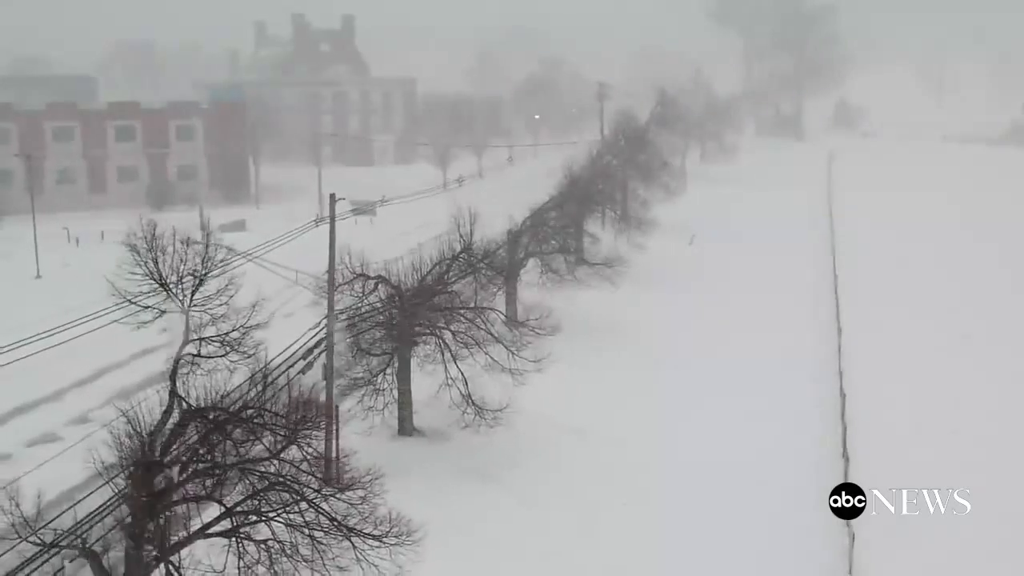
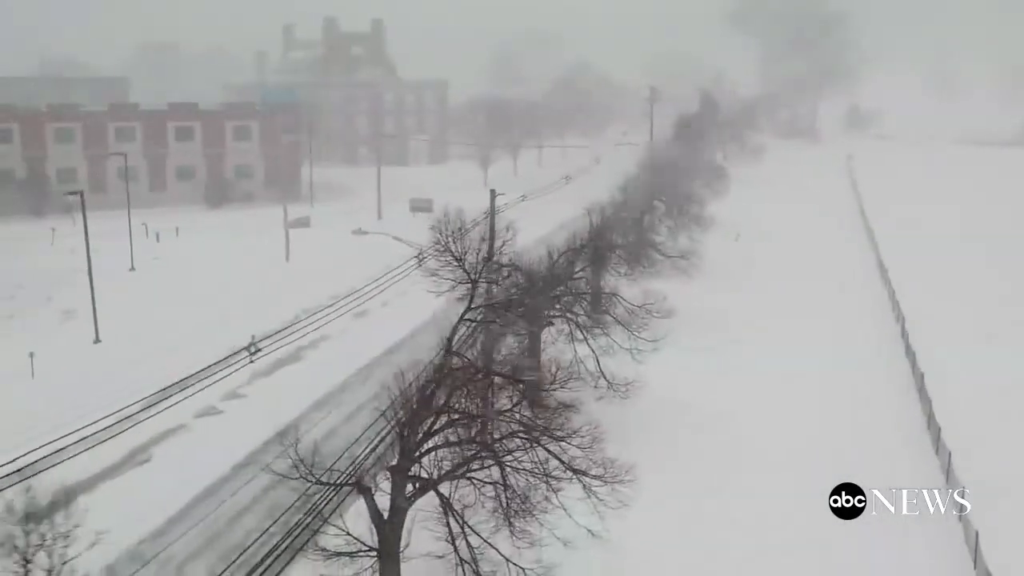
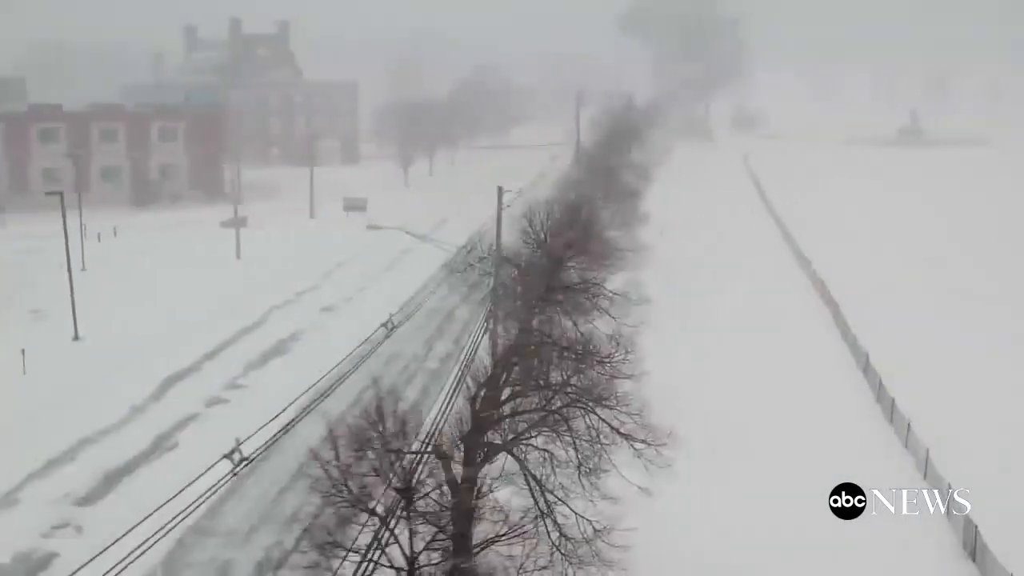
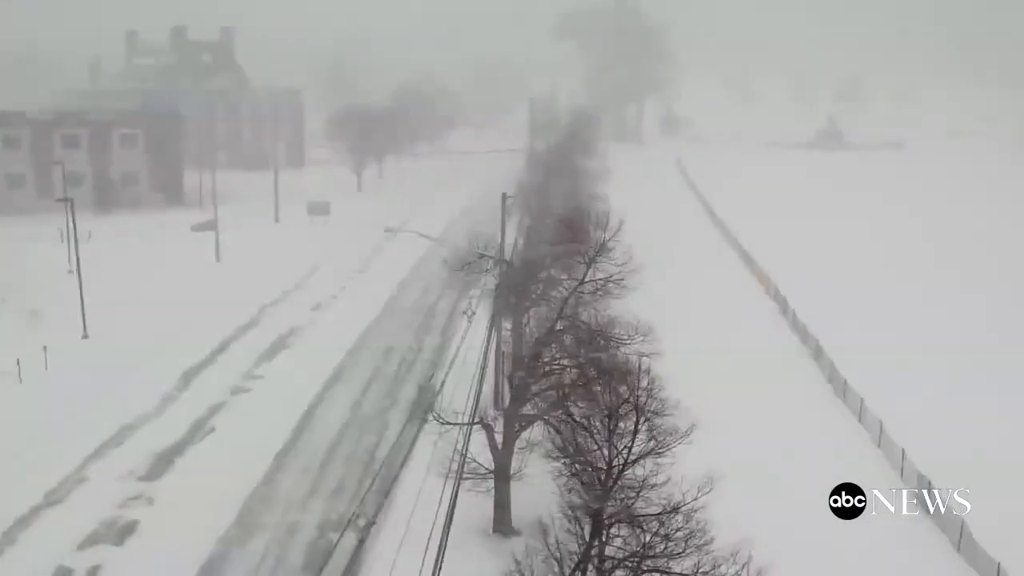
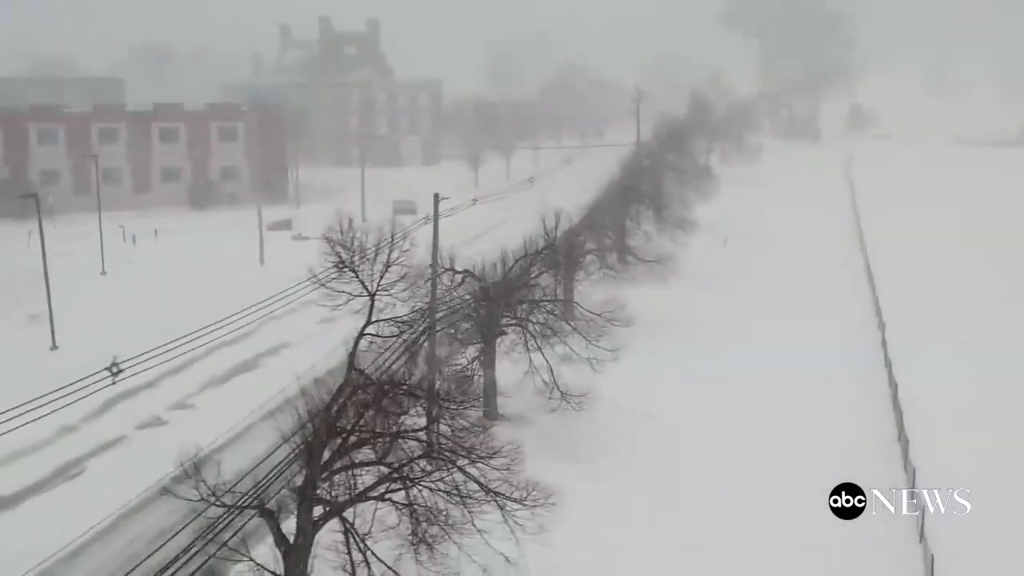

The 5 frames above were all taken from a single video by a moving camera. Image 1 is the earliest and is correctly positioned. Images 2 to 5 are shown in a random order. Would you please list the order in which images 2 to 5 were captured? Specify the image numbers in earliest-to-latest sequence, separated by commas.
5, 2, 3, 4
